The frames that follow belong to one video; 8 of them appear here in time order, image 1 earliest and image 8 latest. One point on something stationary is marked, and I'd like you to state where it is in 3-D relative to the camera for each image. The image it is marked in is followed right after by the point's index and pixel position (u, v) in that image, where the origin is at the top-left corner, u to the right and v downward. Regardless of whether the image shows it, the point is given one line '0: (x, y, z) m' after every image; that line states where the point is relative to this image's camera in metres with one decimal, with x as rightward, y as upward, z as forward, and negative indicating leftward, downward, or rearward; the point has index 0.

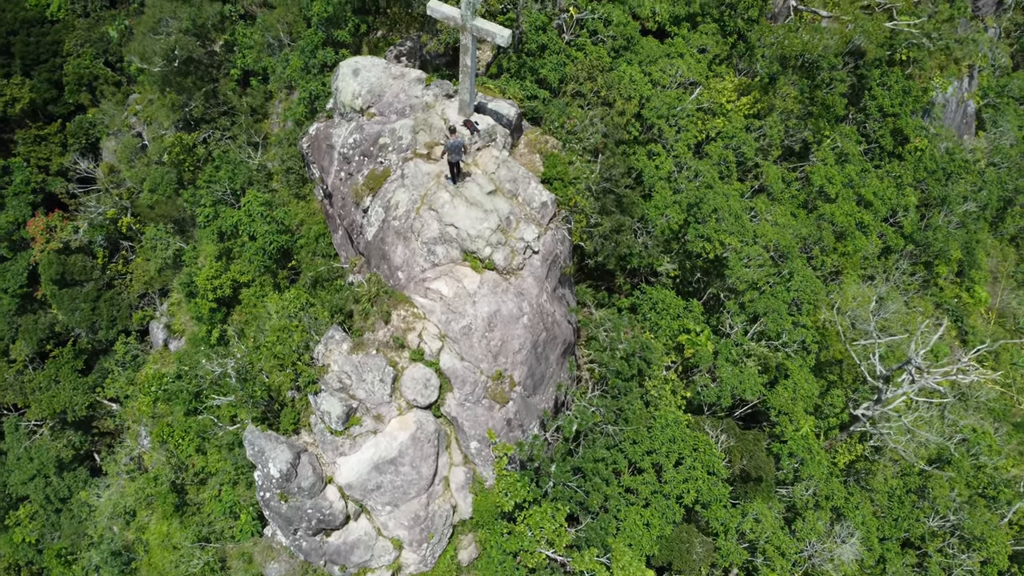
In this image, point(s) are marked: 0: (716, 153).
0: (+4.8, +3.2, +19.1) m
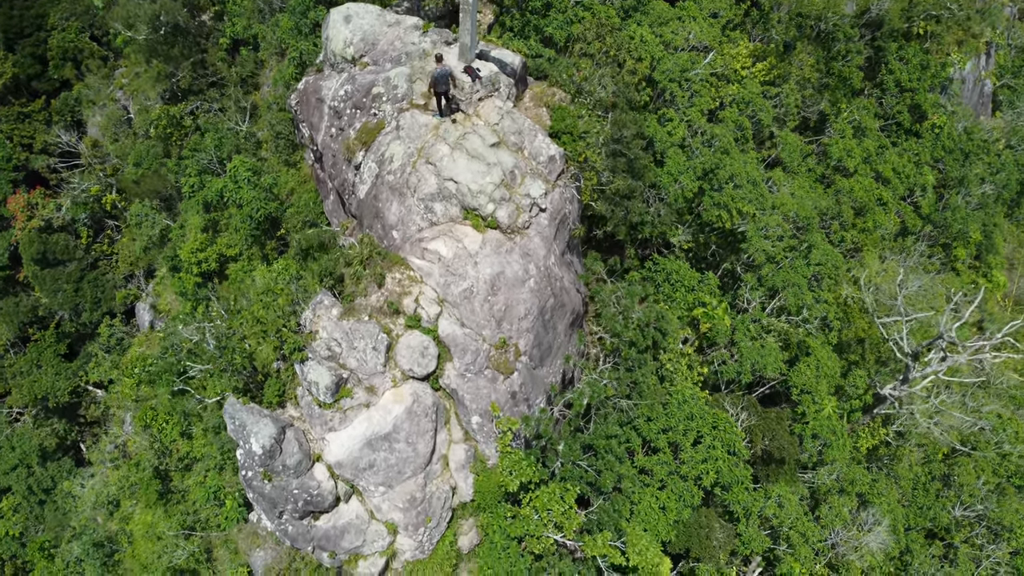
0: (+4.8, +3.7, +18.0) m
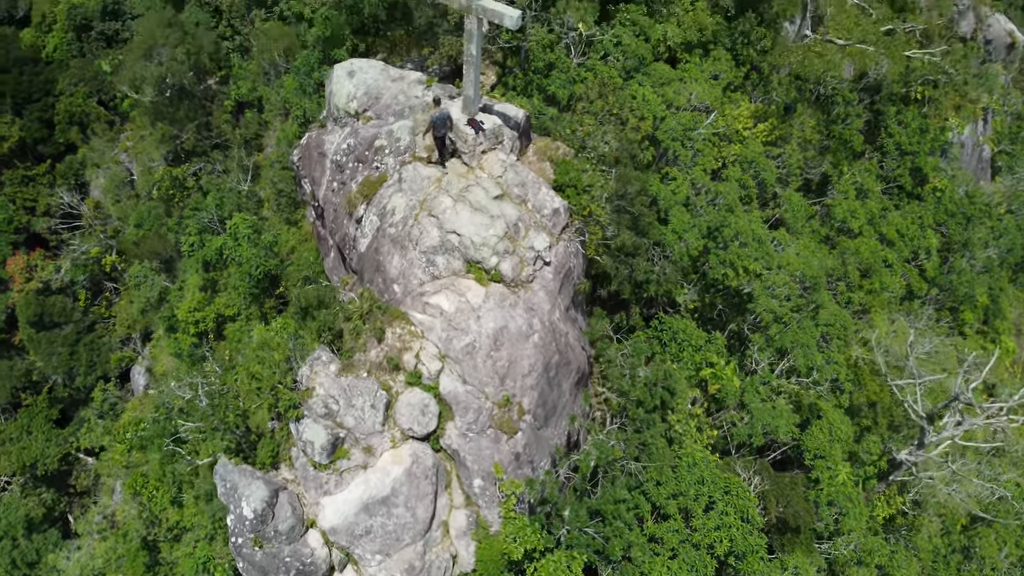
0: (+4.9, +2.4, +17.9) m
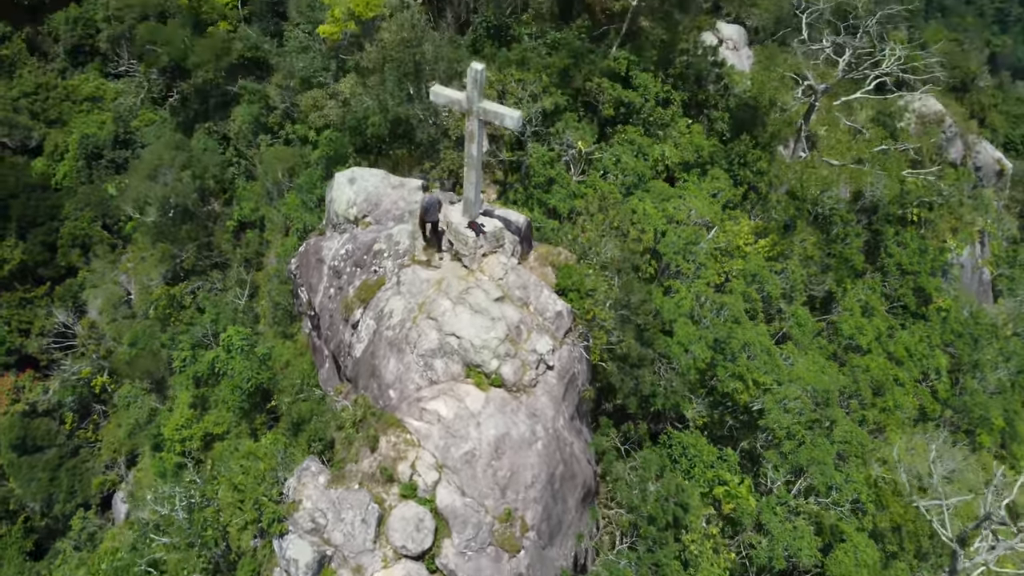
0: (+4.9, -0.1, +17.7) m
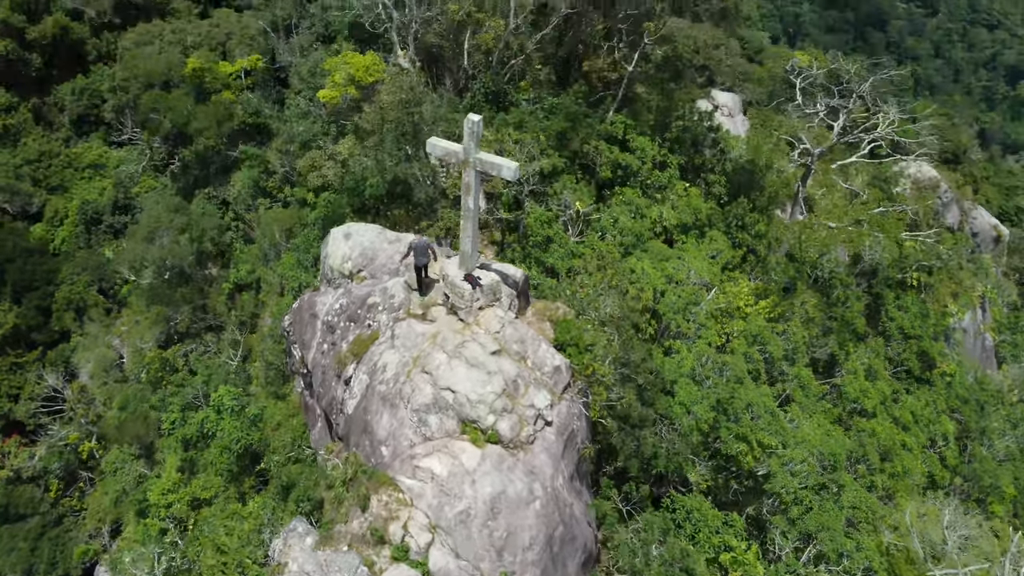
0: (+4.9, -1.4, +17.4) m
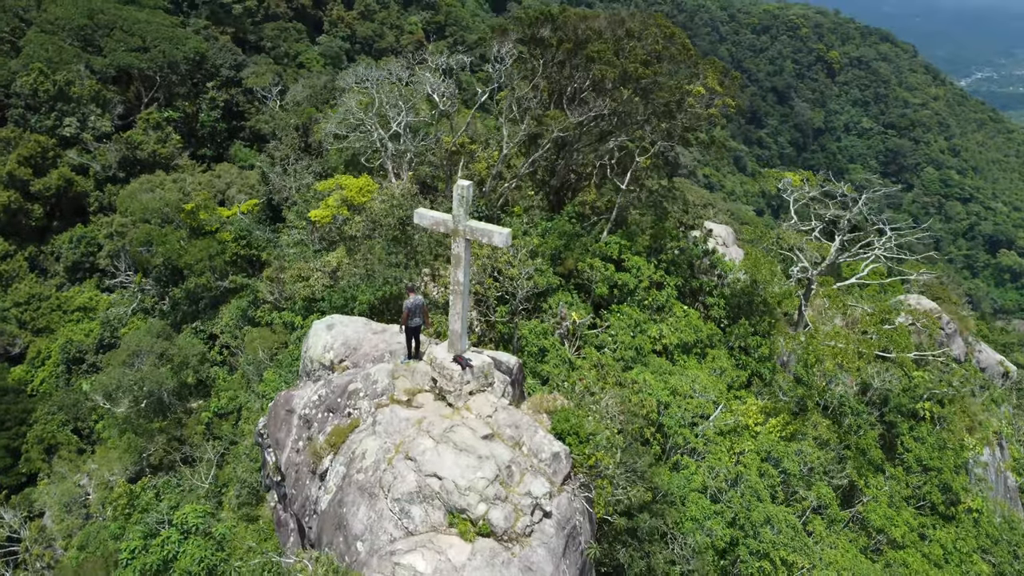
0: (+4.8, -3.6, +16.1) m
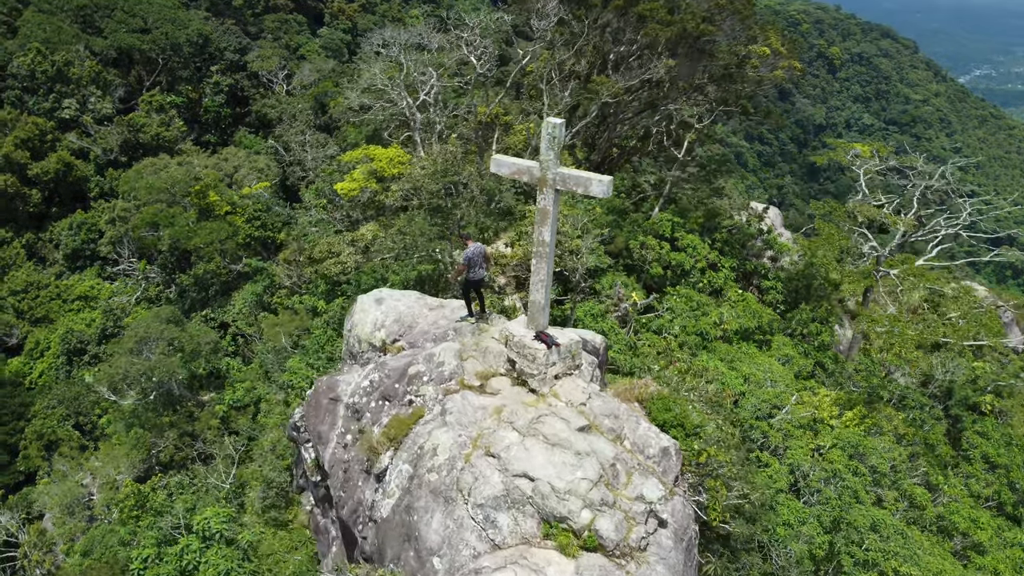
0: (+5.8, -3.2, +14.4) m
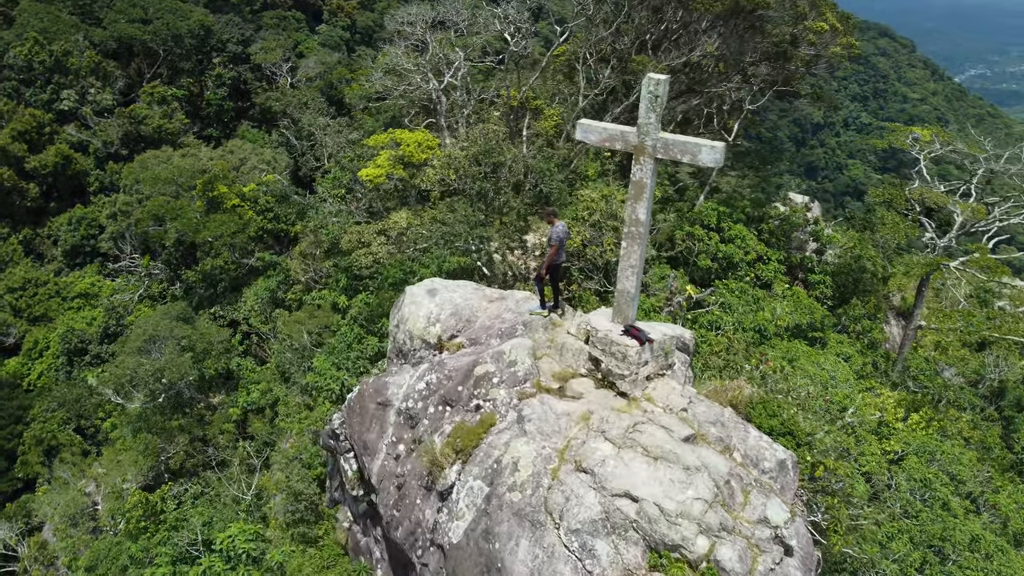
0: (+6.5, -3.0, +13.2) m
